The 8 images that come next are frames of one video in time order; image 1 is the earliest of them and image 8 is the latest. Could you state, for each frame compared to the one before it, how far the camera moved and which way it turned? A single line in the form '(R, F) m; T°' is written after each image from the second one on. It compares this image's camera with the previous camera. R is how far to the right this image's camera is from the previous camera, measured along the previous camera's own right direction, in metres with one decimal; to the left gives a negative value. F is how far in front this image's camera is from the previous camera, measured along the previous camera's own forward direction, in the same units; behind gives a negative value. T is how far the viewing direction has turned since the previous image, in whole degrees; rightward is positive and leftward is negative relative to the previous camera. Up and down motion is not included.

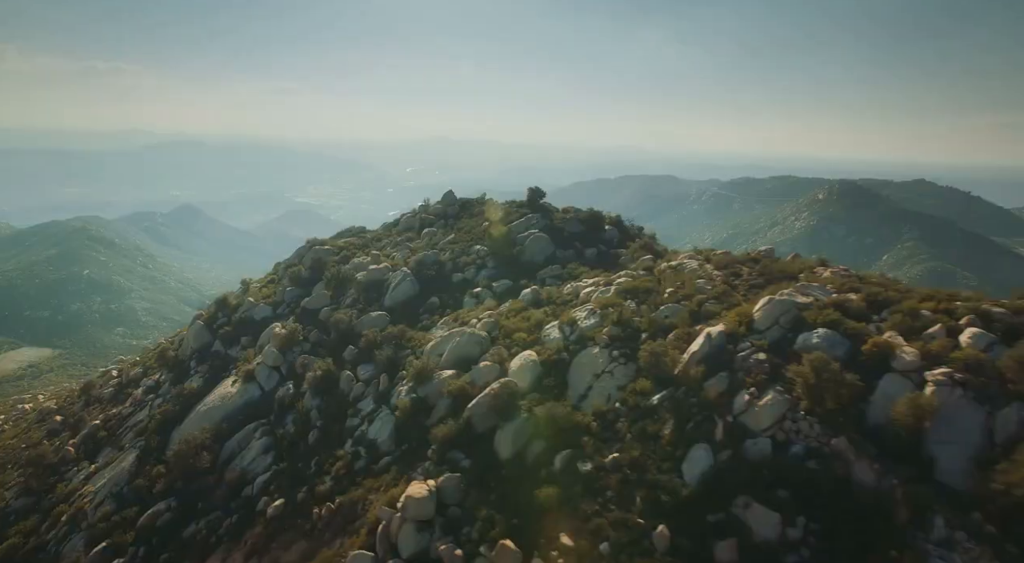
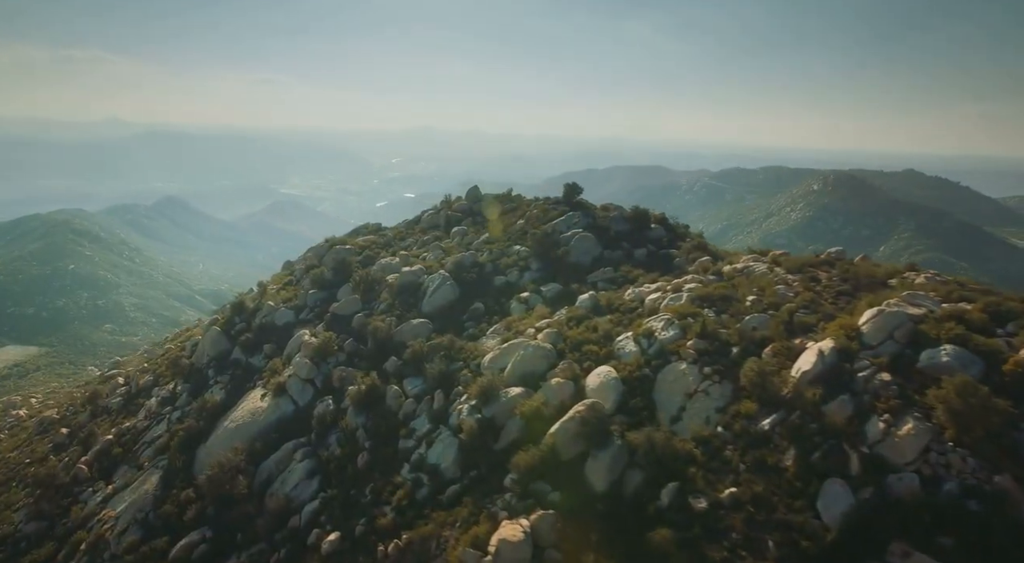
(-3.1, +2.2) m; +1°
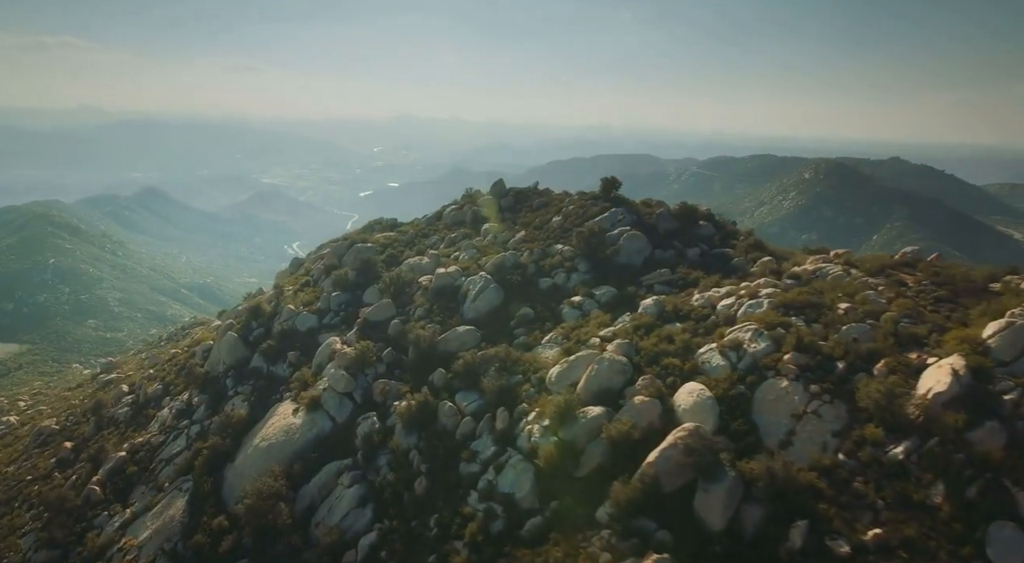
(-3.1, +2.2) m; +1°
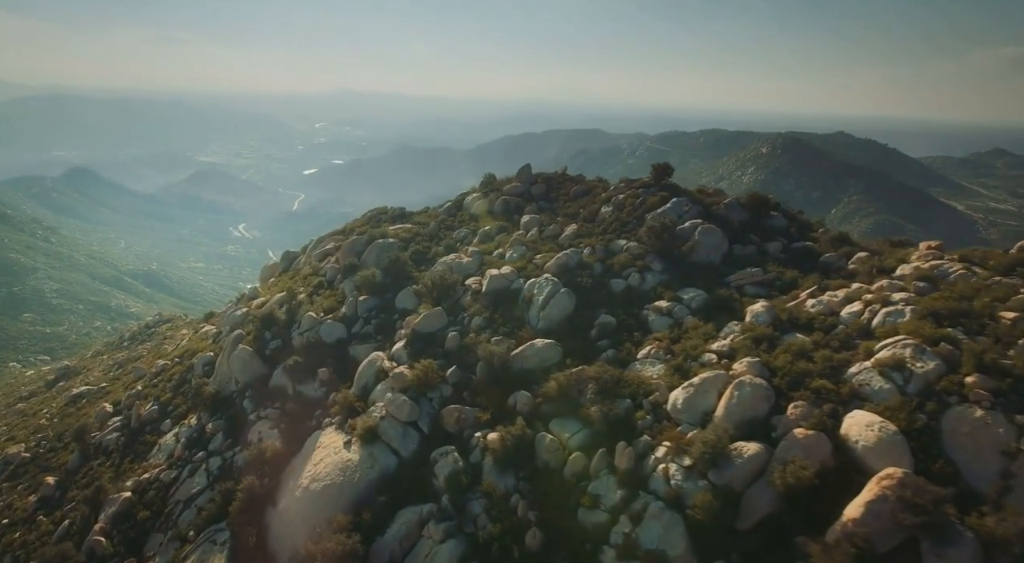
(-5.3, +3.9) m; +5°
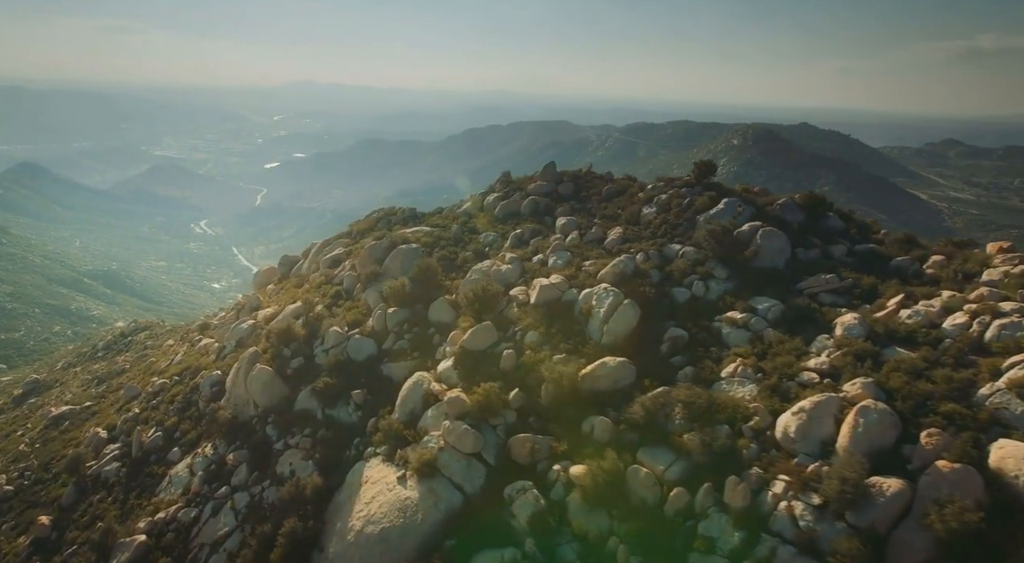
(-3.7, +2.4) m; +3°
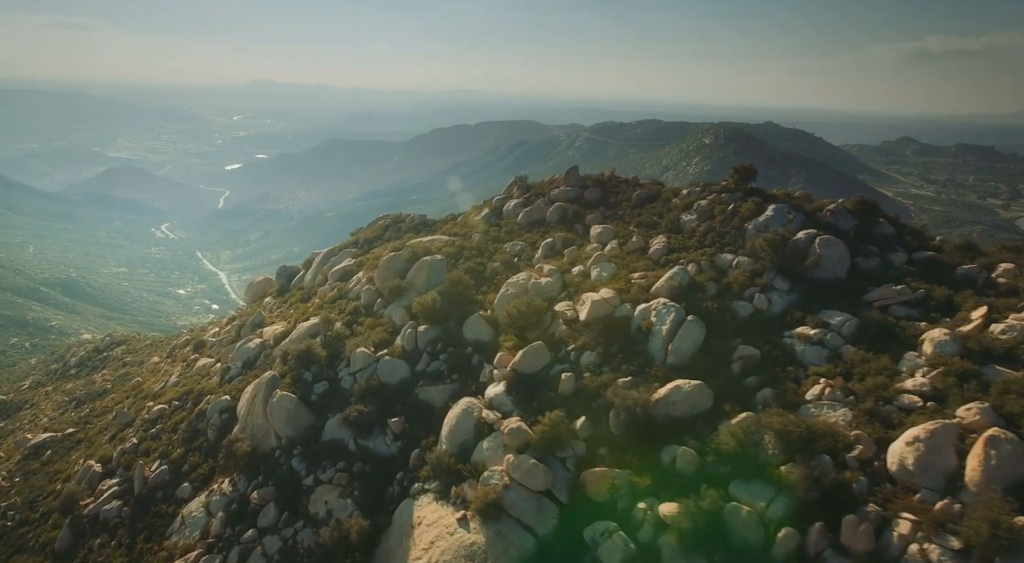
(-3.2, +2.1) m; +3°
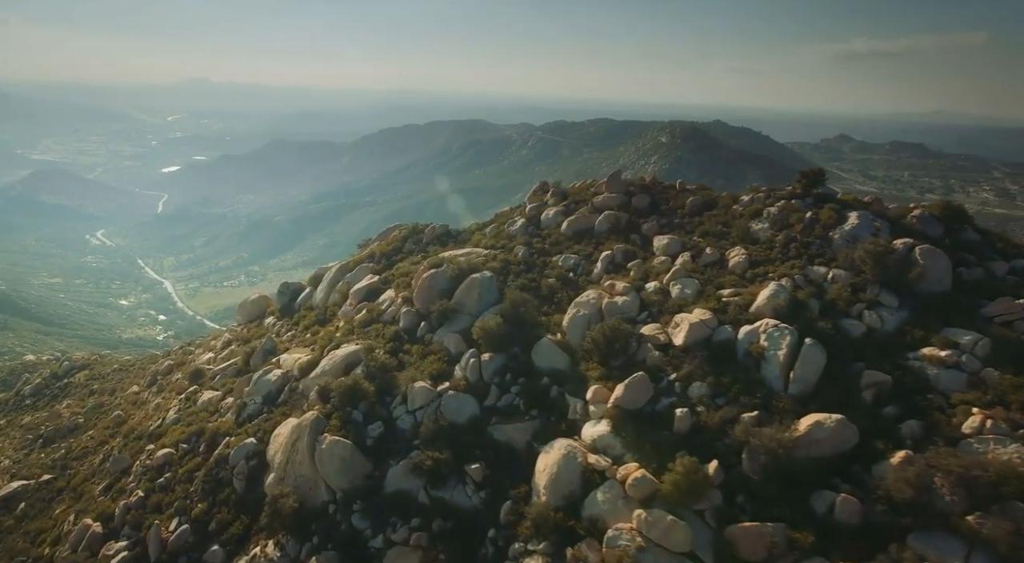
(-4.9, +3.2) m; +5°
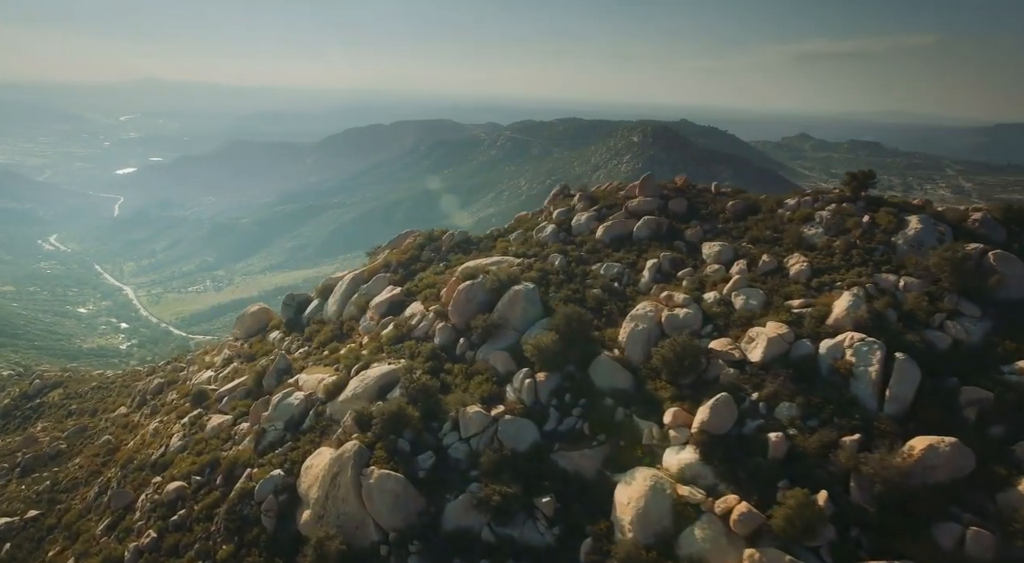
(-3.3, +2.0) m; +3°
